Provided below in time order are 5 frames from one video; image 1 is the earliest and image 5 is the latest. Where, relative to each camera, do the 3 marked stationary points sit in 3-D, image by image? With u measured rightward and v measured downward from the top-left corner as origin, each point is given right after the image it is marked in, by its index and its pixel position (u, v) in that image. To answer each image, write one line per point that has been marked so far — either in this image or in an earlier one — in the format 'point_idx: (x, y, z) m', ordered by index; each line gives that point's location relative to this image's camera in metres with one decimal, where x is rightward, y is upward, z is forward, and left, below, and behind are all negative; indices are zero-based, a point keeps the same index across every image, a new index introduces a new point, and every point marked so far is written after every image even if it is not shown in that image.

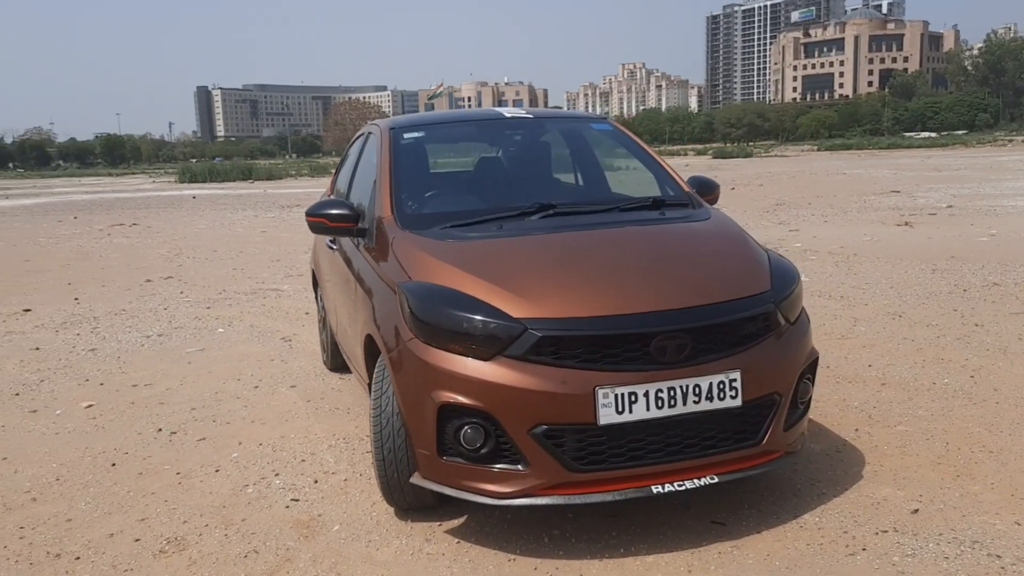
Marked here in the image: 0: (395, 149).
0: (-0.6, +0.7, +4.3) m
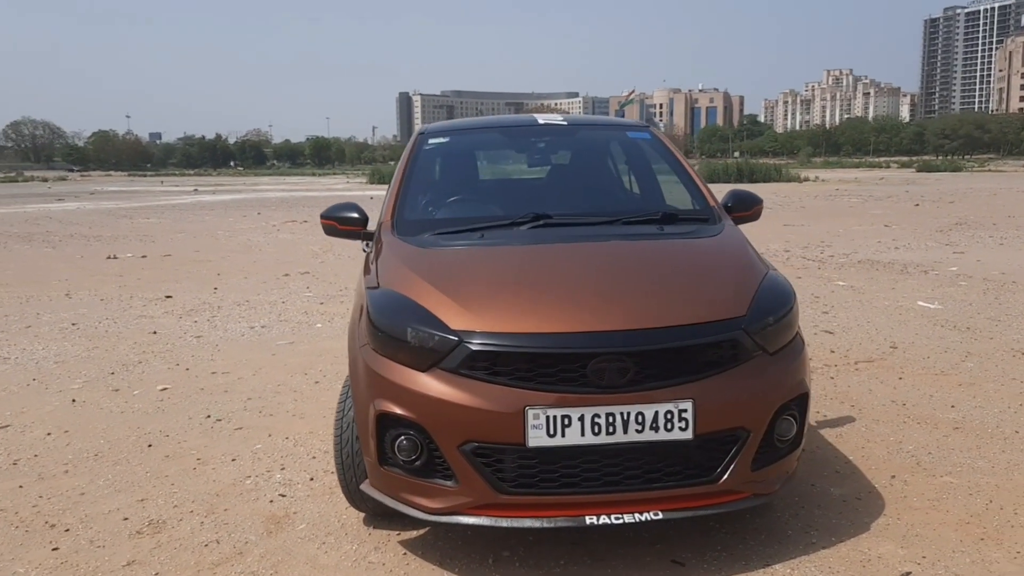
0: (-0.5, +0.6, +4.3) m
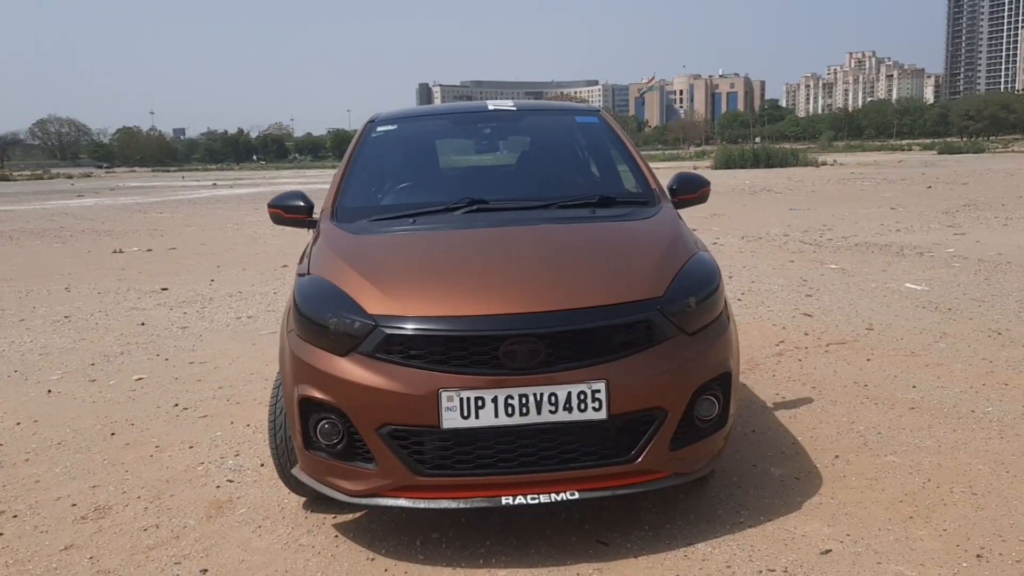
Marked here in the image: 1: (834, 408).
0: (-0.7, +0.7, +4.3) m
1: (+1.6, -0.6, +4.5) m
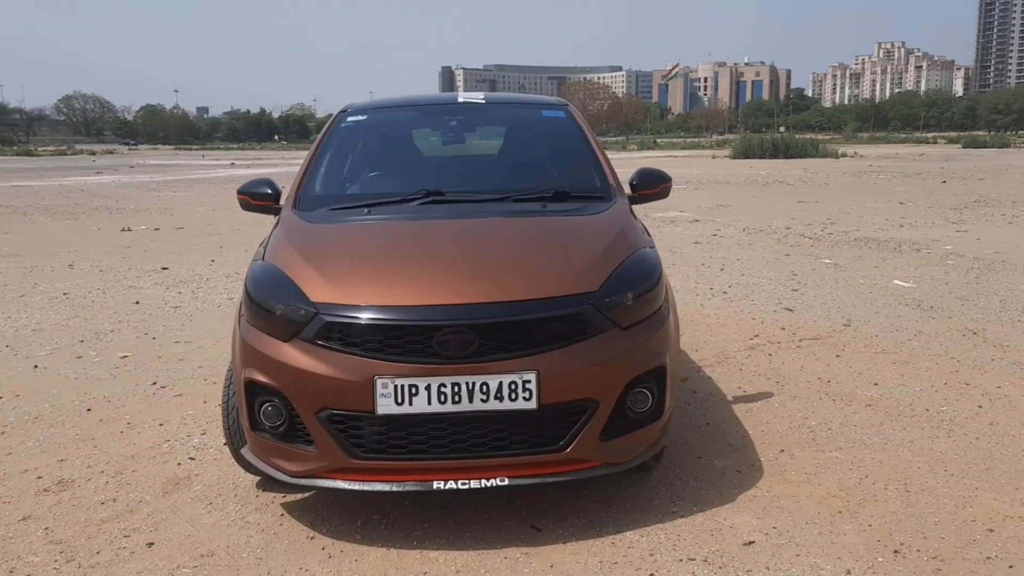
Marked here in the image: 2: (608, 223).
0: (-0.9, +0.8, +4.4) m
1: (+1.4, -0.6, +4.5) m
2: (+0.4, +0.3, +3.5) m
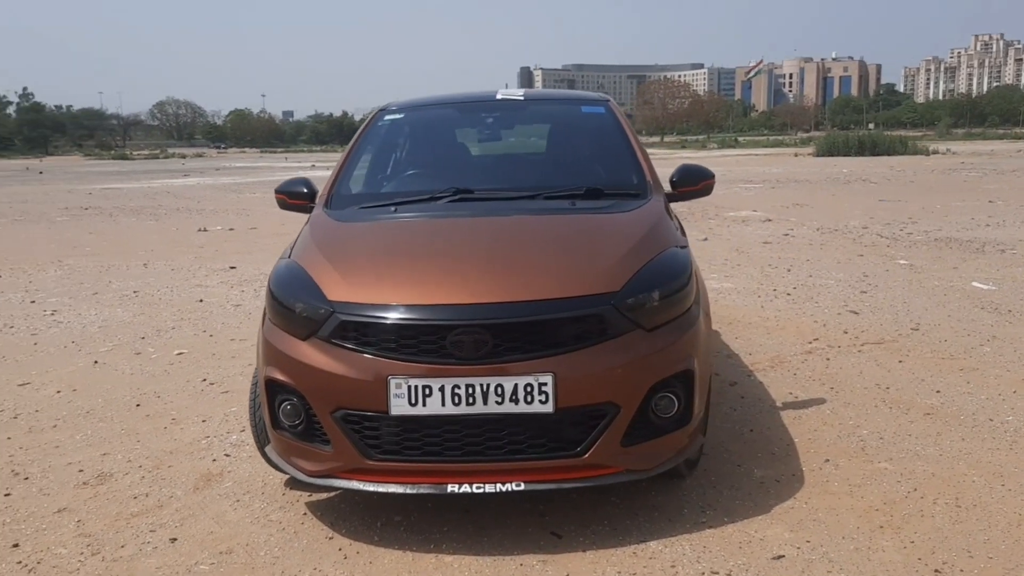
0: (-0.7, +0.8, +4.4) m
1: (+1.6, -0.6, +4.3) m
2: (+0.5, +0.3, +3.4) m
